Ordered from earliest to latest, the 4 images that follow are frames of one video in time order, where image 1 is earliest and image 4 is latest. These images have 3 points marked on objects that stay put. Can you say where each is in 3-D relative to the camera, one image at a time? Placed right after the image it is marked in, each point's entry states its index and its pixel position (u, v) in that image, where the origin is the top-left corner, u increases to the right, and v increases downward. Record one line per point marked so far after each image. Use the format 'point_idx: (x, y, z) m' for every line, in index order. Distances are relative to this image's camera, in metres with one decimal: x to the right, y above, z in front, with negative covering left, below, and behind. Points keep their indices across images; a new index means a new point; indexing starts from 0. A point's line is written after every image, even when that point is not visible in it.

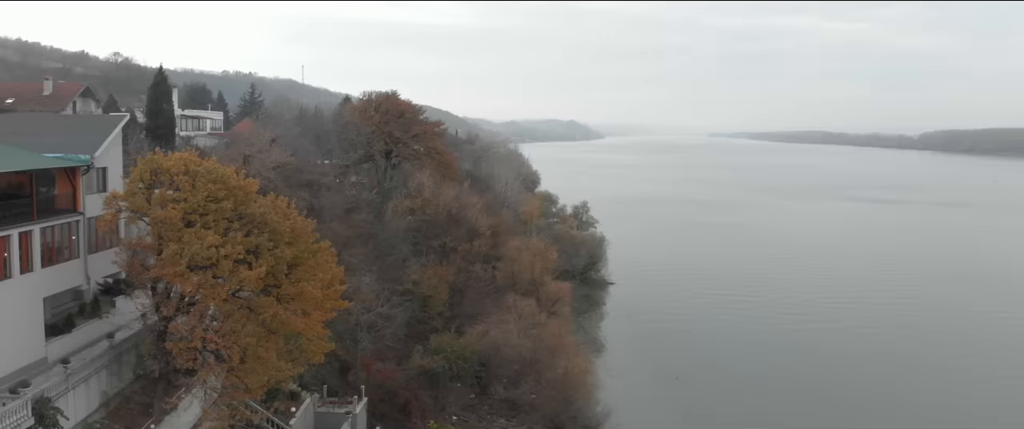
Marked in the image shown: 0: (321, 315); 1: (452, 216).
0: (-2.2, -1.2, +9.6) m
1: (-1.4, 0.0, +19.7) m
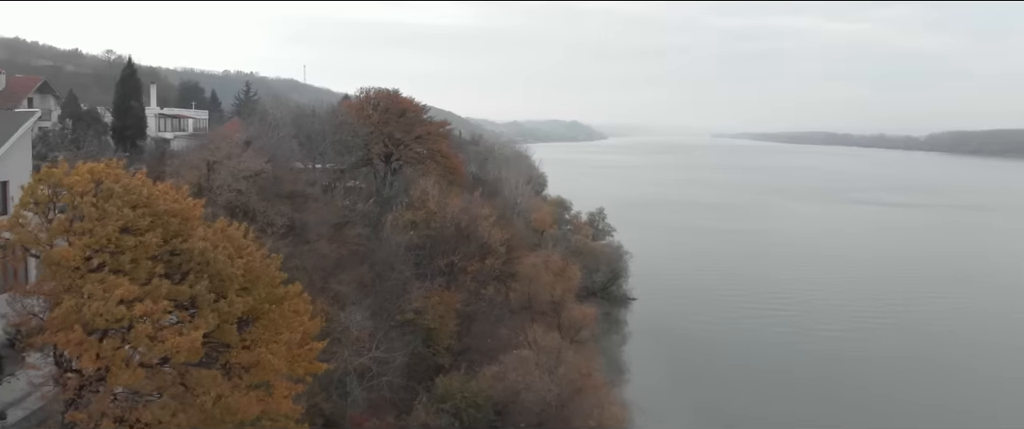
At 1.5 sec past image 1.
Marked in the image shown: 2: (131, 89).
0: (-1.9, -1.5, +6.9) m
1: (-1.1, -0.3, +17.0) m
2: (-8.8, +2.9, +18.8) m
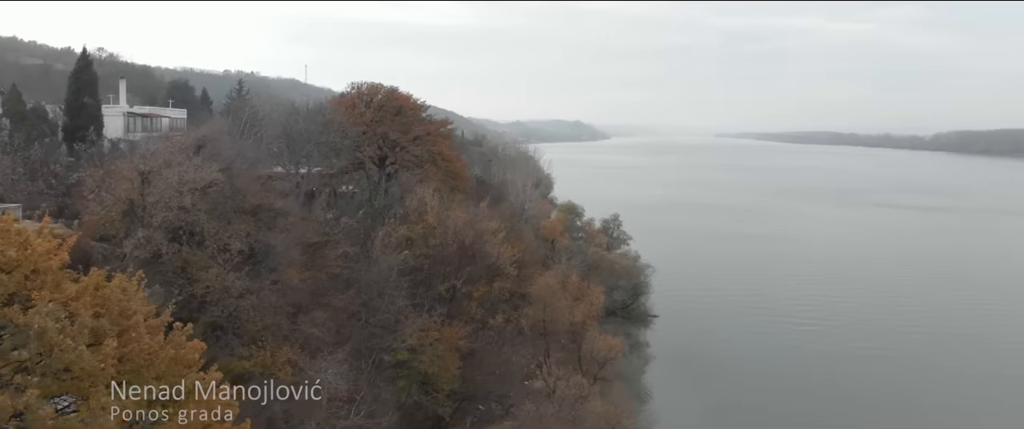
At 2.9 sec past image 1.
0: (-1.7, -1.7, +4.3) m
1: (-0.8, -0.6, +14.4) m
2: (-8.6, +2.6, +16.3) m
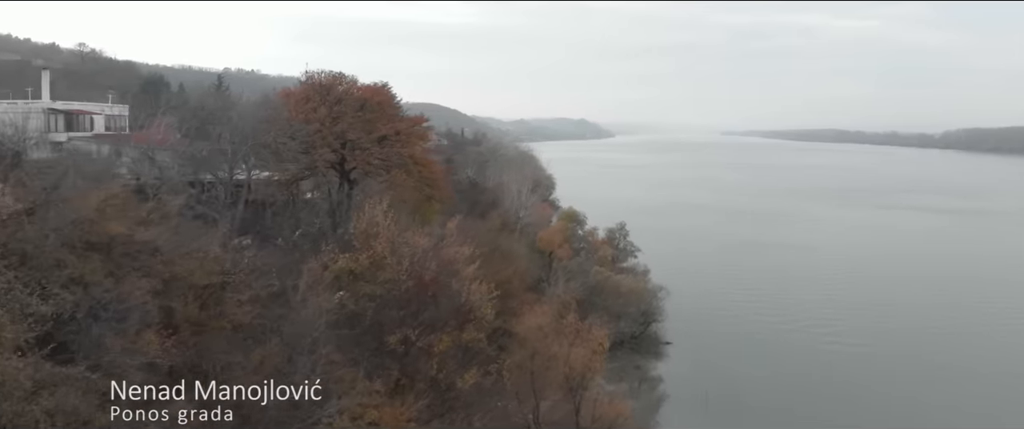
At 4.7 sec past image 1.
0: (-2.1, -2.1, +1.0) m
1: (-1.2, -0.9, +11.1) m
2: (-8.9, +2.3, +13.0) m
